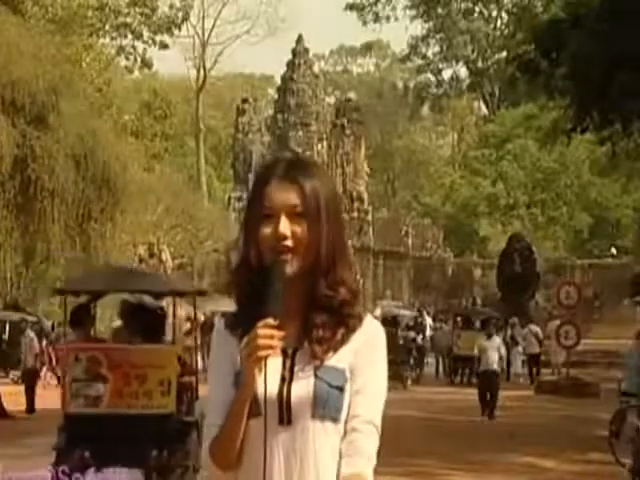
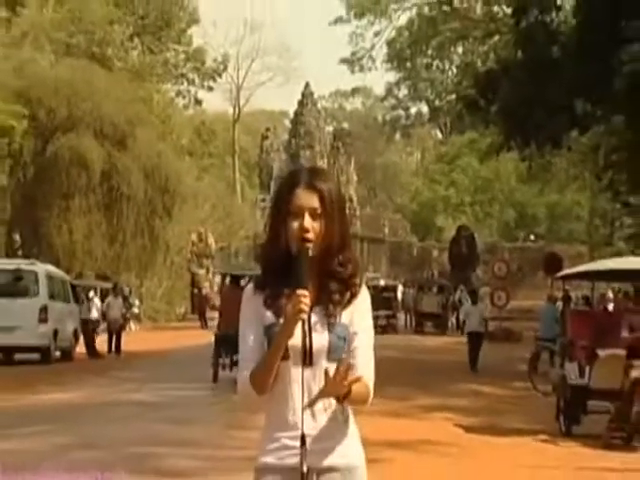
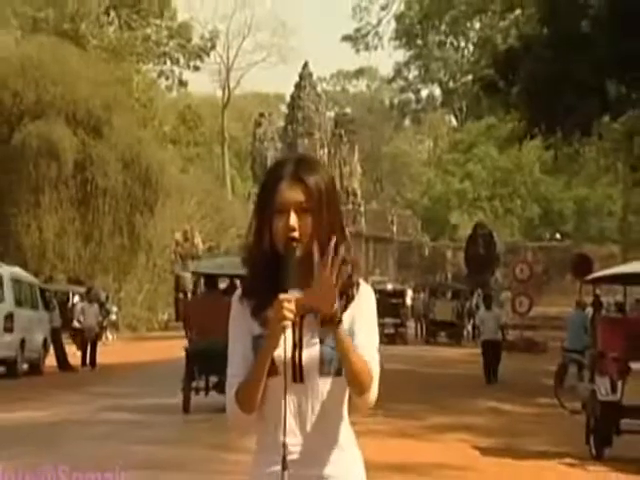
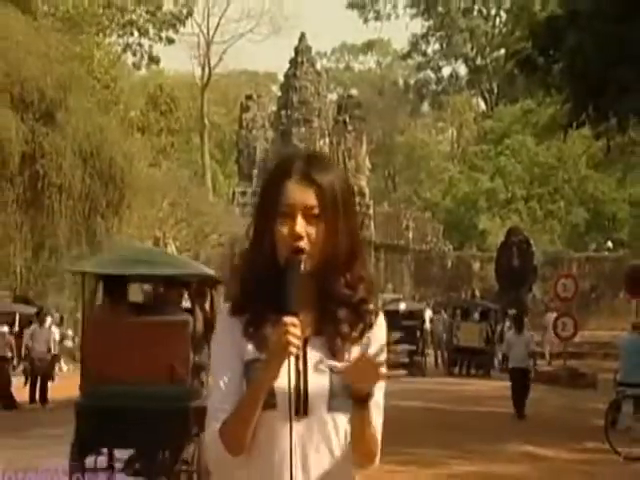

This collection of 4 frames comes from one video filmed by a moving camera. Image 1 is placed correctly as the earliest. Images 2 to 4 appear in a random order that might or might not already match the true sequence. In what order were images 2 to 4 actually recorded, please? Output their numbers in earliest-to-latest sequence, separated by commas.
4, 3, 2
